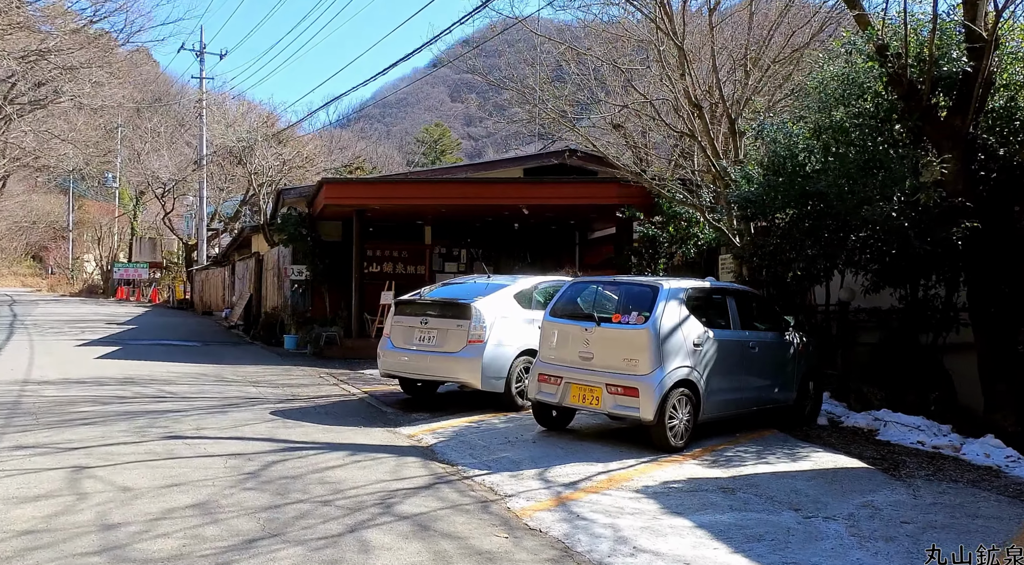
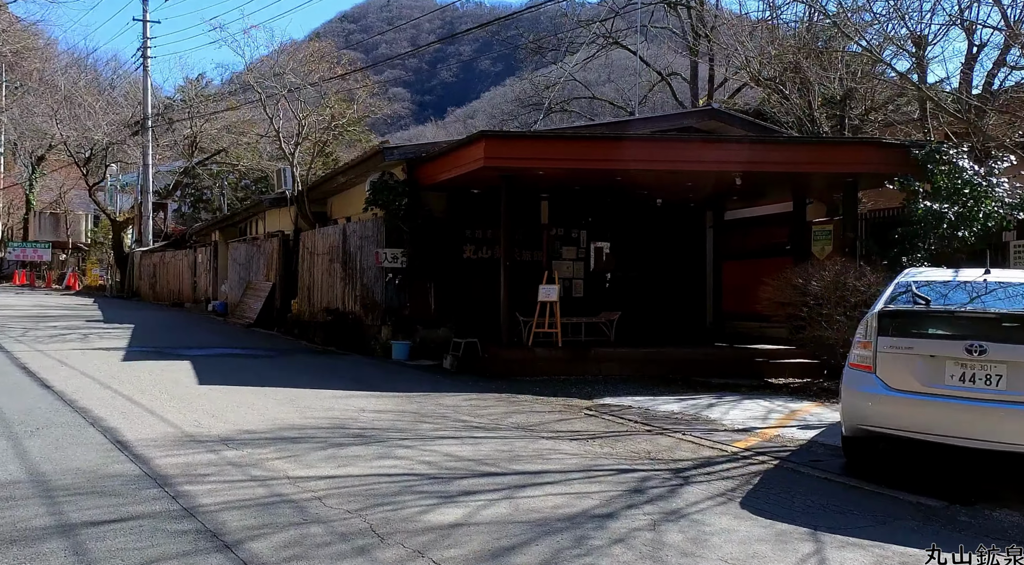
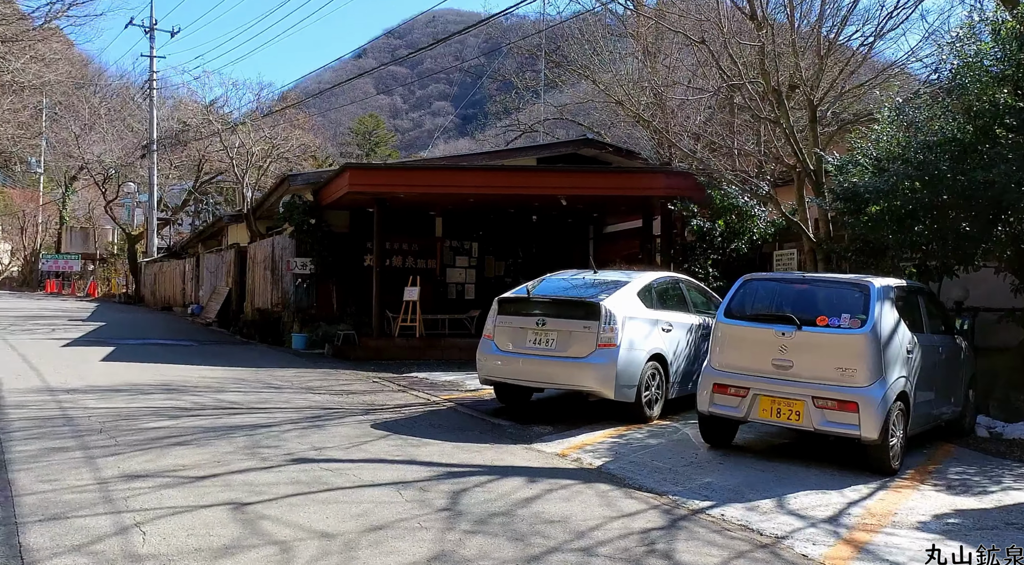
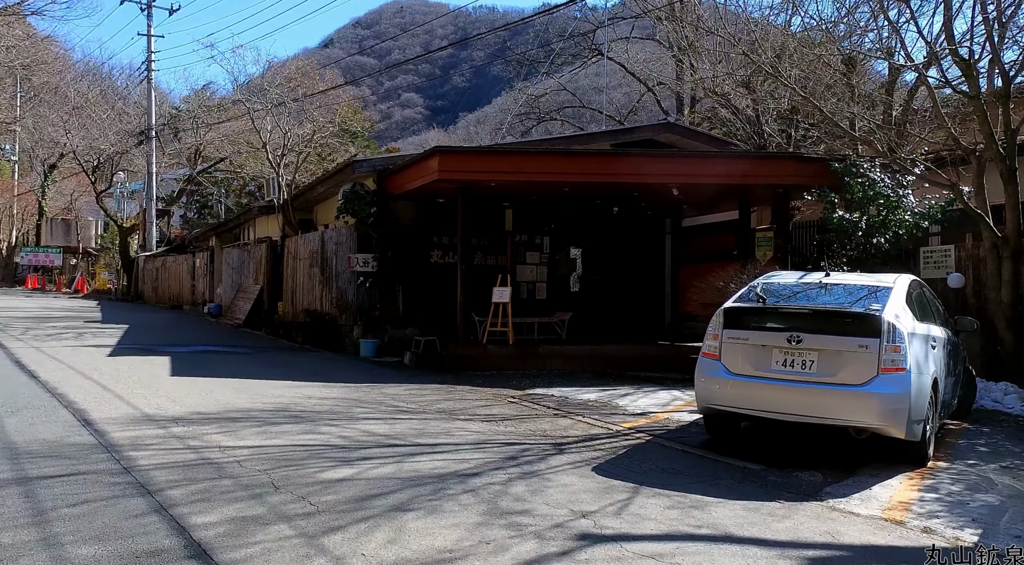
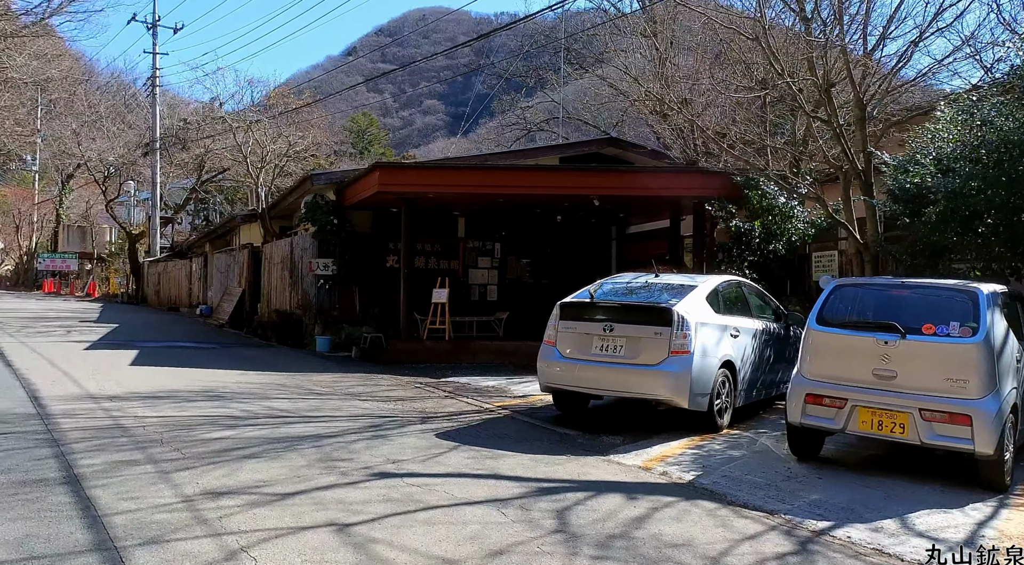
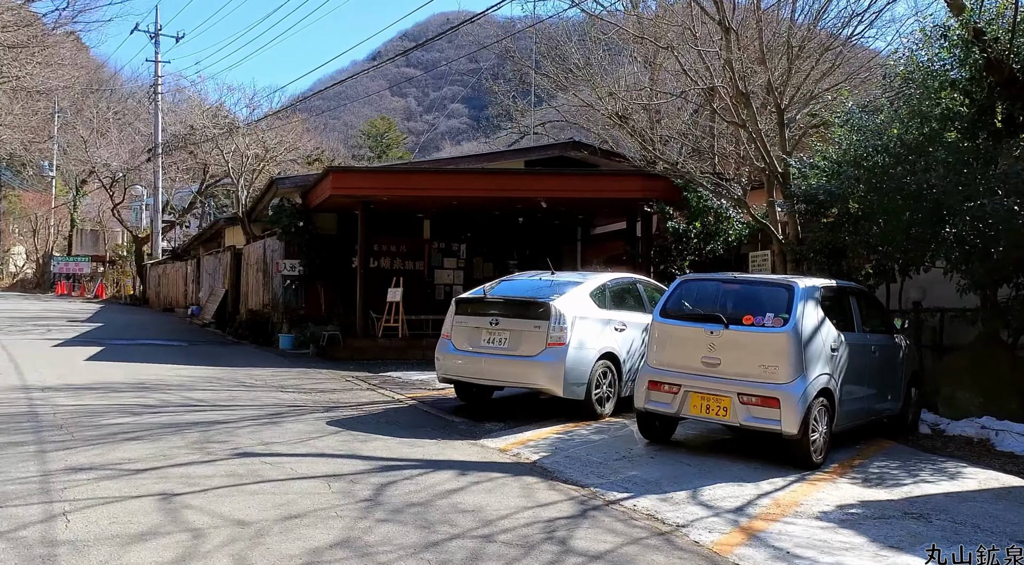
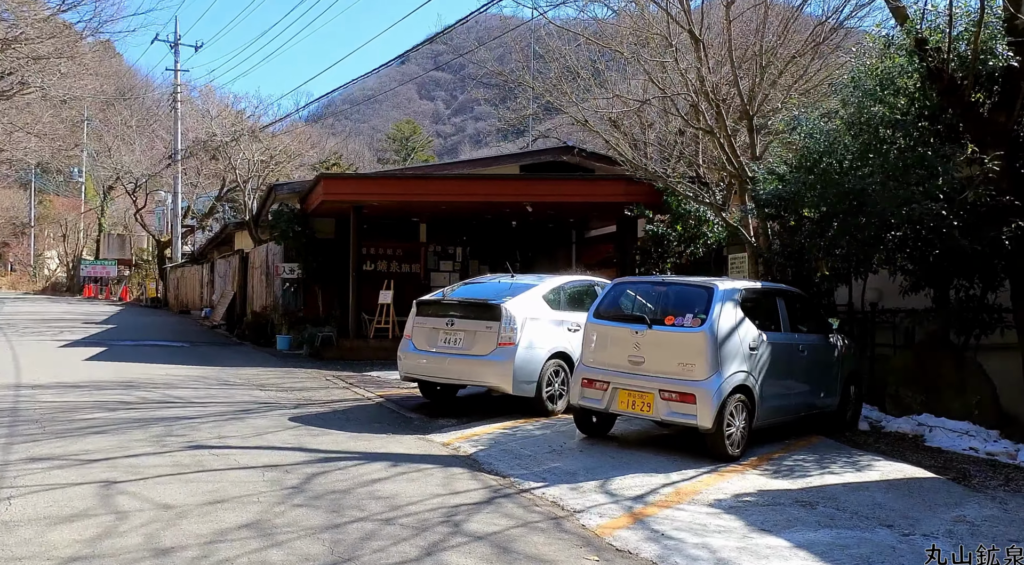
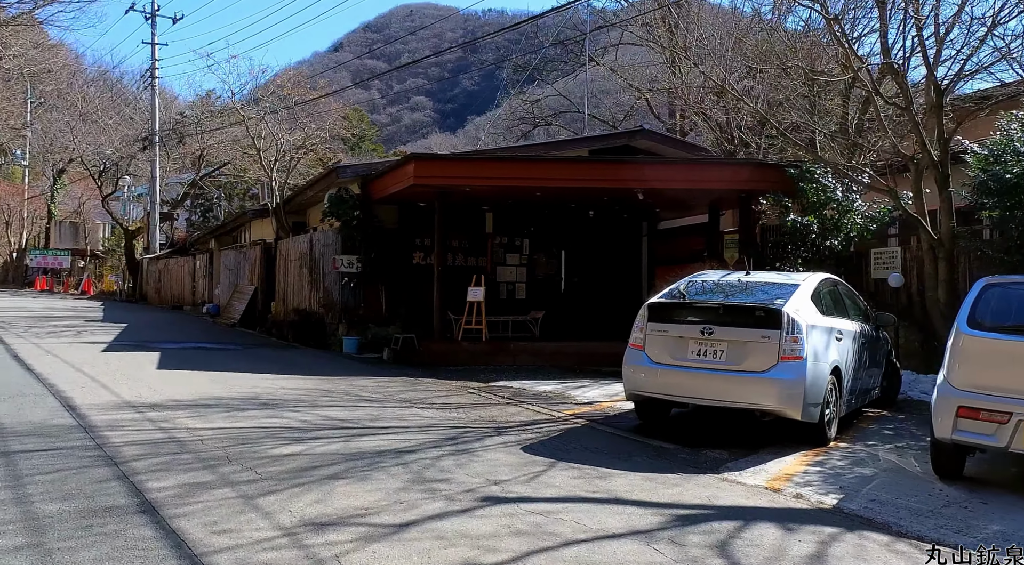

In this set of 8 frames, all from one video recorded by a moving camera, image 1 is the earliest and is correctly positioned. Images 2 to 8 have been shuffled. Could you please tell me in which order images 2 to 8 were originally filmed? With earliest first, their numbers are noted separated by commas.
7, 6, 3, 5, 8, 4, 2
